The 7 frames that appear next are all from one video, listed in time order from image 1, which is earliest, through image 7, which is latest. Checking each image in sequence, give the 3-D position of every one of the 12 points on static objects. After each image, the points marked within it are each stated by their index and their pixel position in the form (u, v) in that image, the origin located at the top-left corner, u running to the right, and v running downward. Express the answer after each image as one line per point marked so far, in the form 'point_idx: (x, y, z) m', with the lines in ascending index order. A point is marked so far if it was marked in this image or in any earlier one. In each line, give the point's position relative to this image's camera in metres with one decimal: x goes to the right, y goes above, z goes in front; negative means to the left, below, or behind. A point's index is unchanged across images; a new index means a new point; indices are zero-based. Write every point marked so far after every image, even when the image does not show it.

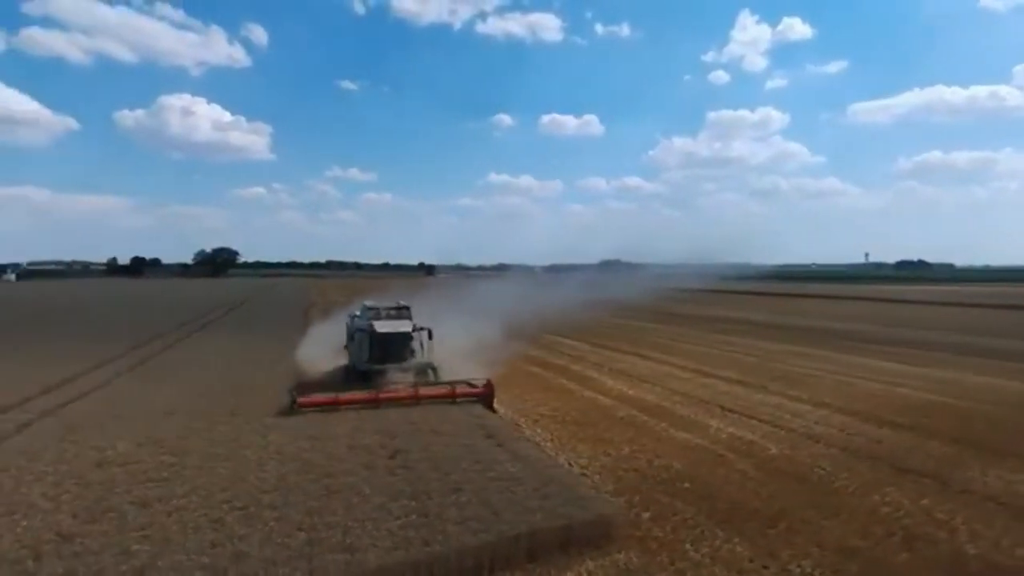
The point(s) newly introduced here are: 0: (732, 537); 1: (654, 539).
0: (+3.9, -4.5, +11.5) m
1: (+2.5, -4.5, +11.4) m
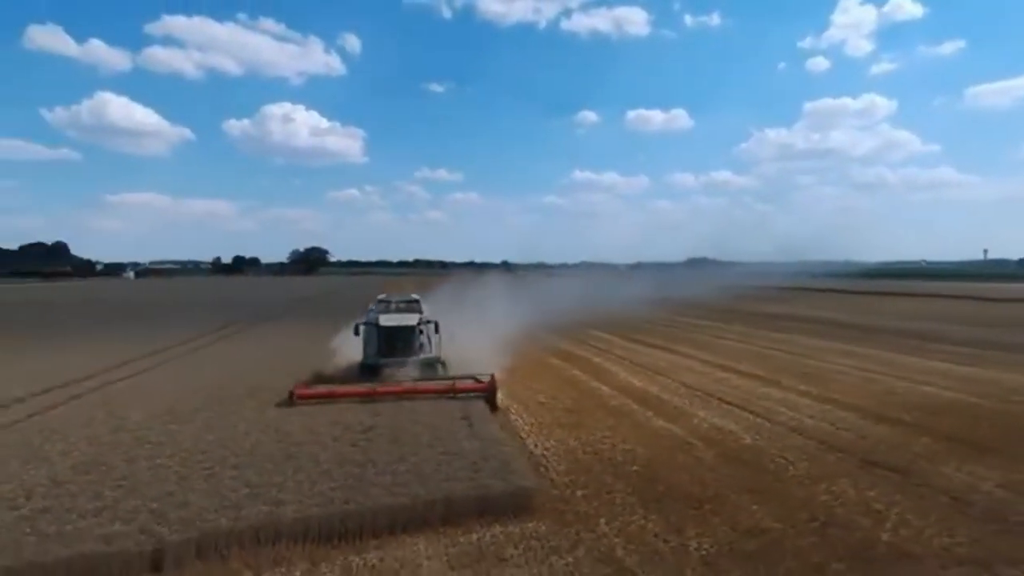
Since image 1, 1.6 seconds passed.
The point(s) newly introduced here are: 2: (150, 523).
0: (+2.5, -4.3, +12.0) m
1: (+1.1, -4.2, +12.1) m
2: (-5.9, -3.8, +10.2) m
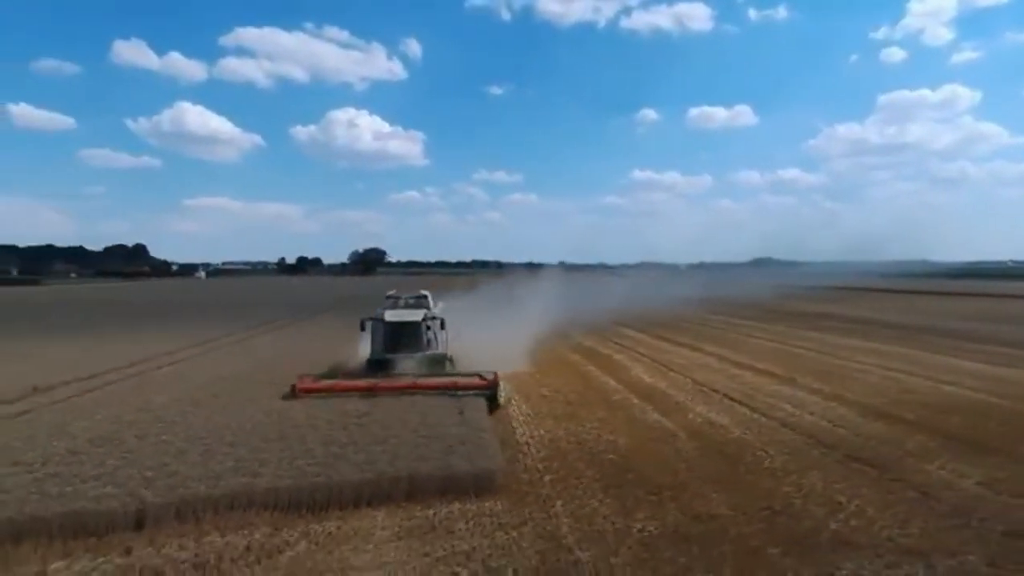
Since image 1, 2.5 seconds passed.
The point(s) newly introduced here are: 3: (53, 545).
0: (+1.8, -4.1, +12.4) m
1: (+0.4, -4.1, +12.6) m
2: (-6.7, -3.6, +11.4) m
3: (-7.1, -4.0, +9.8) m
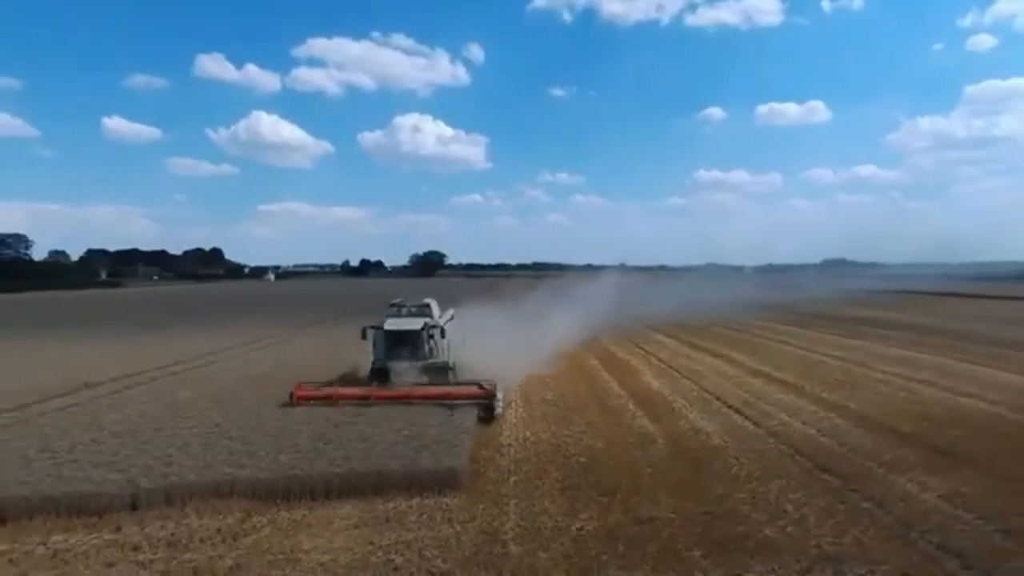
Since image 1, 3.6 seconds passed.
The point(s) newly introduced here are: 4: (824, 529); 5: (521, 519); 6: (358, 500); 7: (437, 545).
0: (+0.9, -4.3, +13.1) m
1: (-0.5, -4.3, +13.5) m
2: (-7.6, -3.8, +13.0) m
3: (-8.2, -4.2, +11.4) m
4: (+5.7, -4.4, +11.6) m
5: (+0.2, -4.4, +12.2) m
6: (-3.1, -4.2, +12.9) m
7: (-1.3, -4.4, +11.0) m
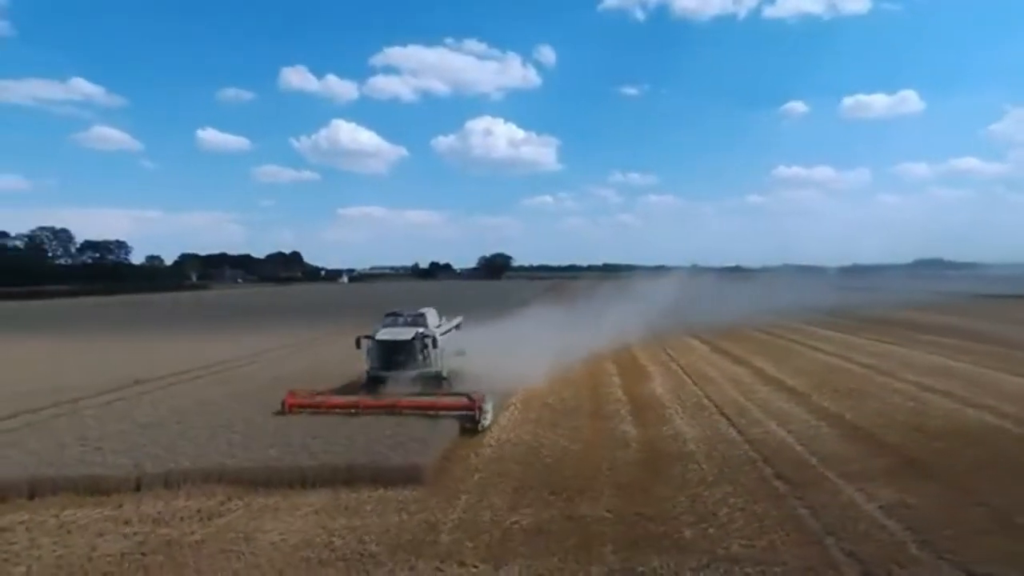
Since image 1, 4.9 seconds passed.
0: (-0.1, -4.6, +14.2) m
1: (-1.5, -4.6, +14.7) m
2: (-8.6, -4.1, +15.0) m
3: (-9.4, -4.4, +13.5) m
4: (+4.4, -4.6, +12.1) m
5: (-1.0, -4.7, +13.3) m
6: (-4.1, -4.5, +14.4) m
7: (-2.6, -4.7, +12.3) m
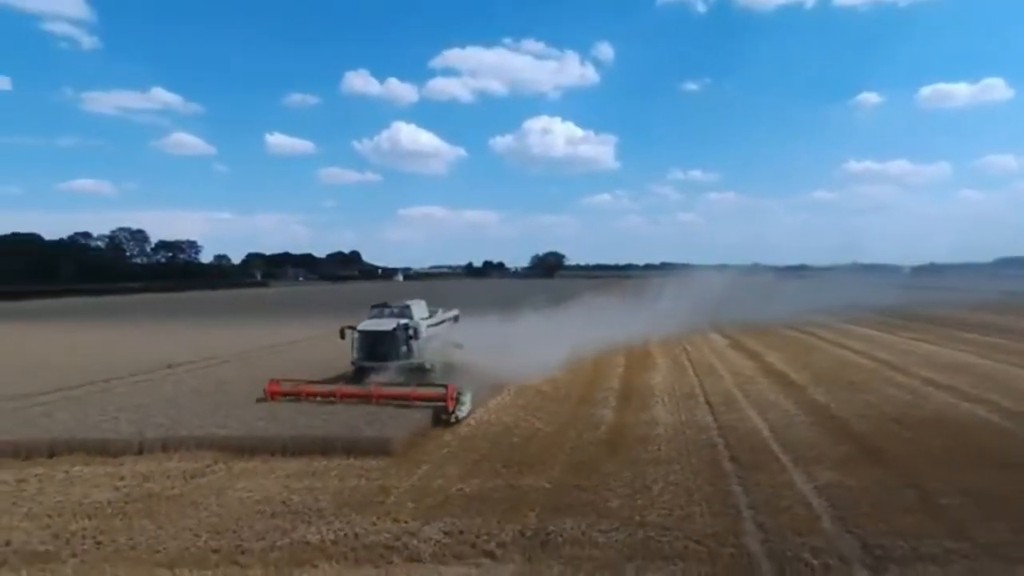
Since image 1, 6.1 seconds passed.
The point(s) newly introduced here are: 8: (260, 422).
0: (-1.2, -4.3, +15.3) m
1: (-2.5, -4.3, +15.9) m
2: (-9.6, -3.7, +16.9) m
3: (-10.4, -4.1, +15.5) m
4: (+3.2, -4.3, +12.8) m
5: (-2.1, -4.3, +14.5) m
6: (-5.1, -4.2, +15.8) m
7: (-3.8, -4.3, +13.6) m
8: (-6.9, -3.7, +17.6) m
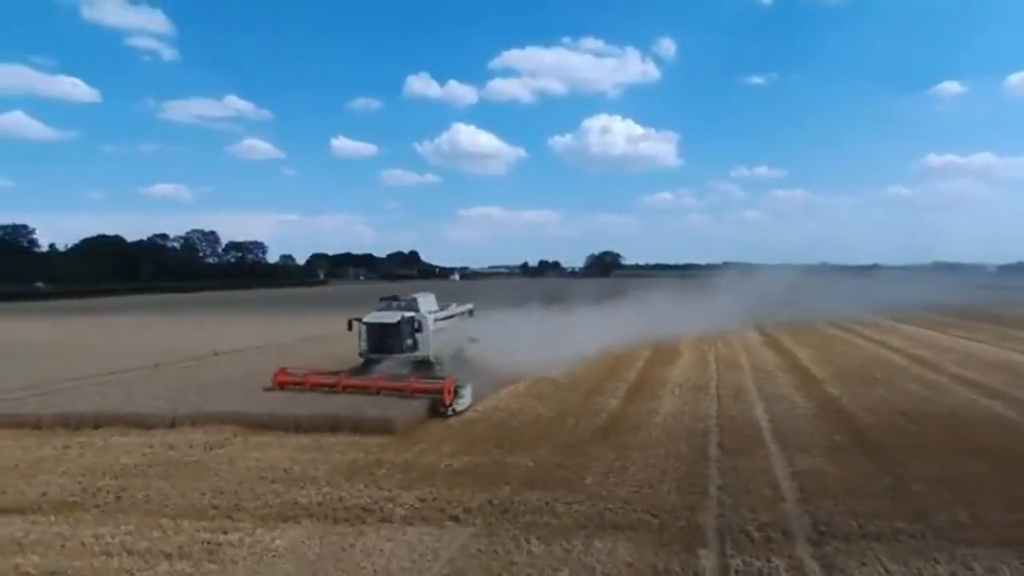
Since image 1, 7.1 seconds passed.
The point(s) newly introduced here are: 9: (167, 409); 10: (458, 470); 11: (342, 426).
0: (-1.4, -4.0, +16.2) m
1: (-2.6, -4.0, +17.0) m
2: (-9.6, -3.4, +18.6) m
3: (-10.6, -3.8, +17.3) m
4: (+2.7, -4.1, +13.4) m
5: (-2.4, -4.1, +15.5) m
6: (-5.3, -3.9, +17.1) m
7: (-4.1, -4.0, +14.8) m
8: (-6.9, -3.4, +19.1) m
9: (-9.9, -3.5, +18.5) m
10: (-1.2, -4.1, +14.3) m
11: (-4.6, -3.8, +17.4) m
